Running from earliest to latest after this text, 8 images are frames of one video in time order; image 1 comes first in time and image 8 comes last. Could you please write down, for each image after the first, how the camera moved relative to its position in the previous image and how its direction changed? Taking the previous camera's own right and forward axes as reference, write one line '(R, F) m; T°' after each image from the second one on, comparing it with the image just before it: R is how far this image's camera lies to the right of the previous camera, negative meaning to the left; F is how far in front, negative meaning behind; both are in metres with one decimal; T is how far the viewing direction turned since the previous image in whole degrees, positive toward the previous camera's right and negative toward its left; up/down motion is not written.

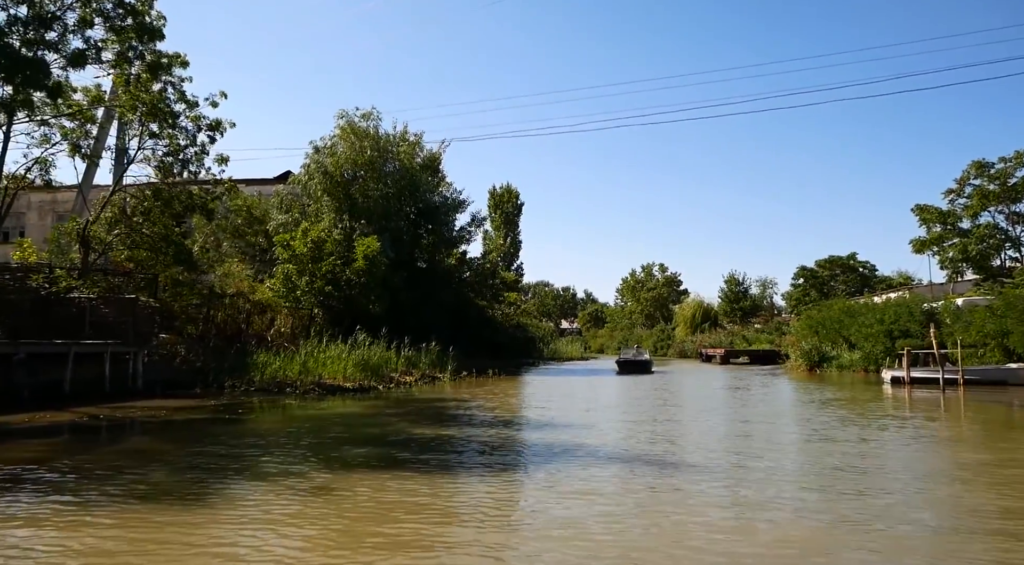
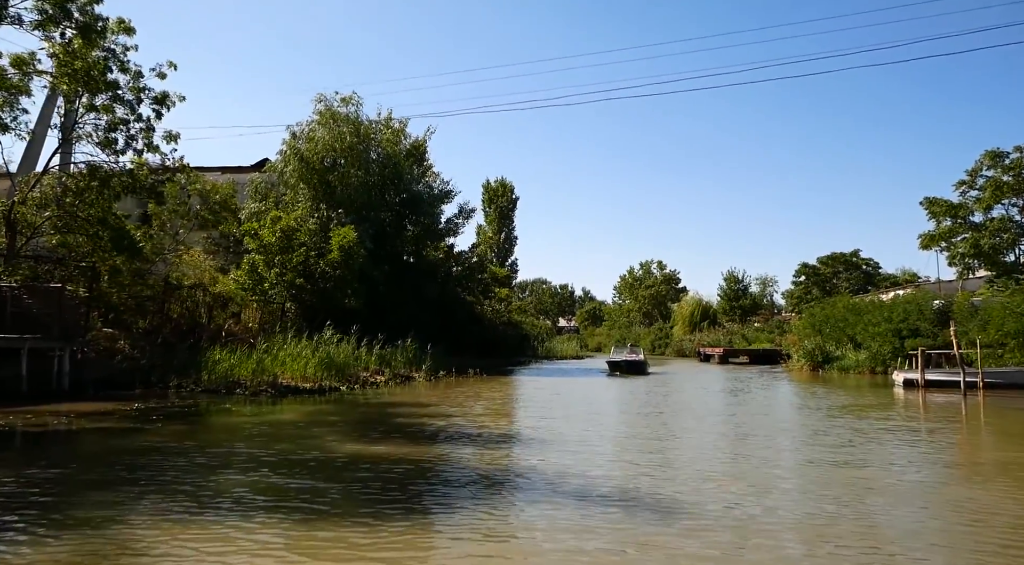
(+0.5, +1.9) m; 0°
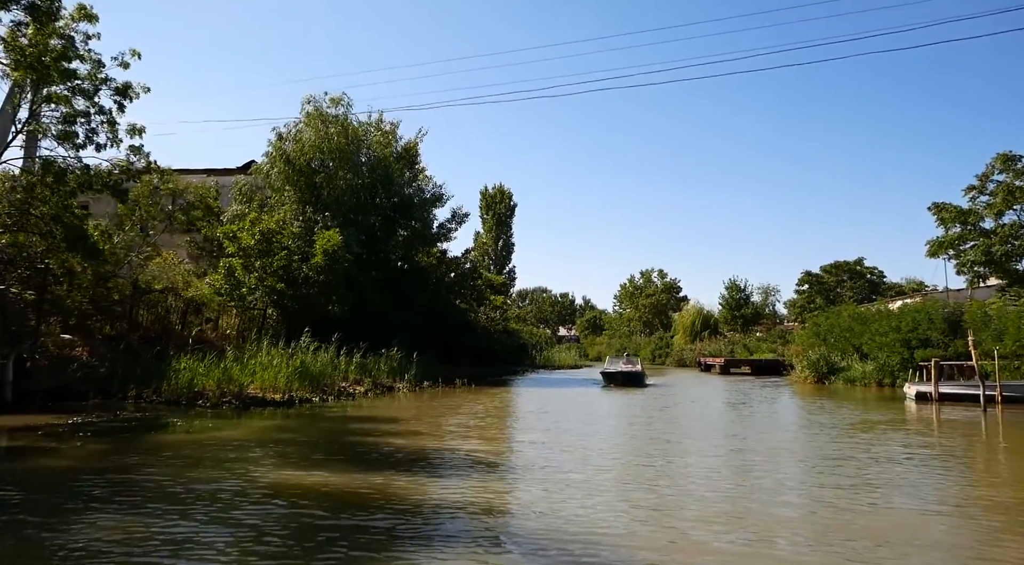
(+0.3, +1.3) m; 0°
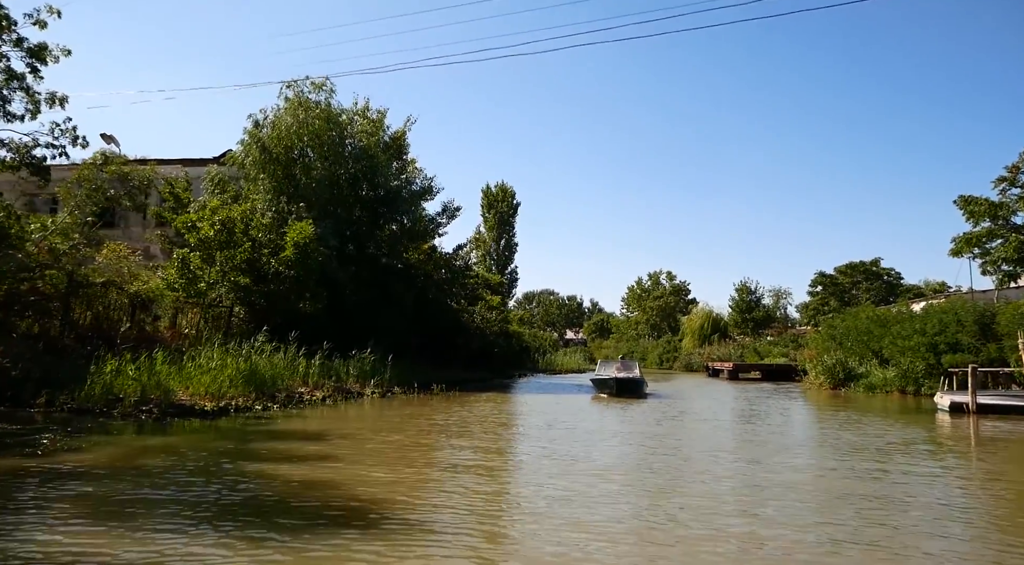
(+0.7, +2.4) m; -1°
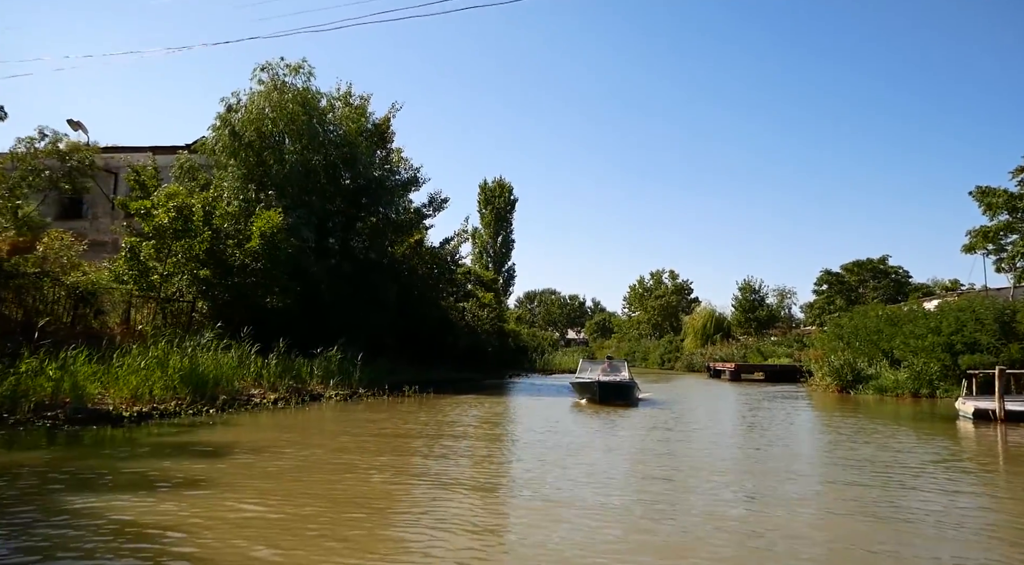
(+0.6, +1.8) m; 0°
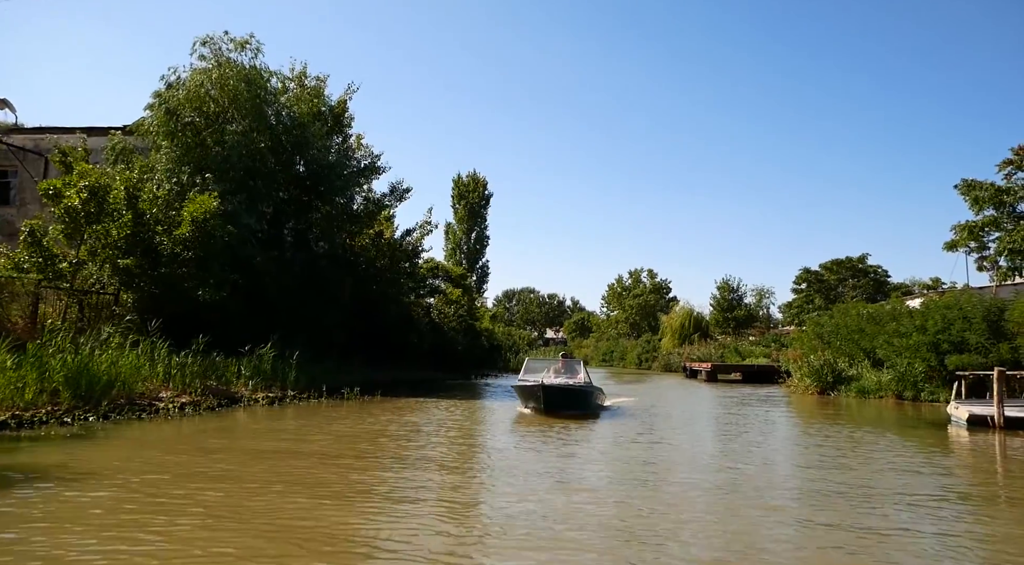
(+0.7, +1.9) m; +1°
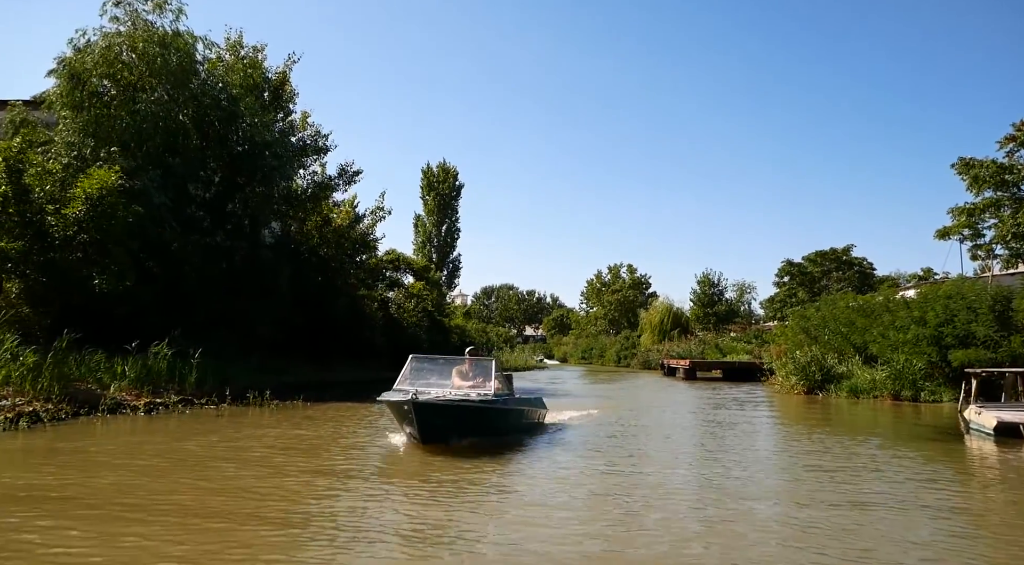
(+0.9, +2.8) m; +1°
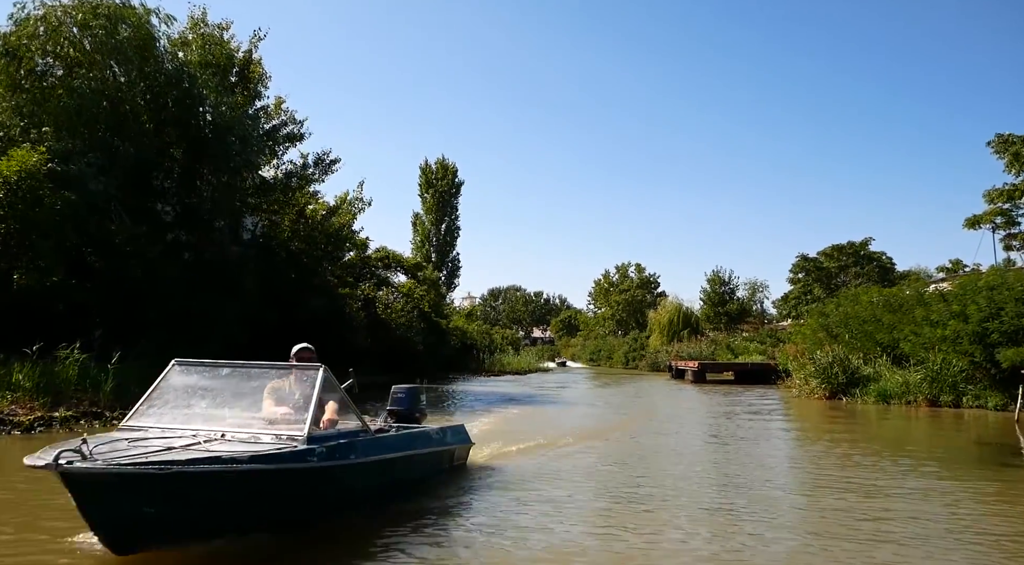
(+0.7, +2.5) m; -1°
